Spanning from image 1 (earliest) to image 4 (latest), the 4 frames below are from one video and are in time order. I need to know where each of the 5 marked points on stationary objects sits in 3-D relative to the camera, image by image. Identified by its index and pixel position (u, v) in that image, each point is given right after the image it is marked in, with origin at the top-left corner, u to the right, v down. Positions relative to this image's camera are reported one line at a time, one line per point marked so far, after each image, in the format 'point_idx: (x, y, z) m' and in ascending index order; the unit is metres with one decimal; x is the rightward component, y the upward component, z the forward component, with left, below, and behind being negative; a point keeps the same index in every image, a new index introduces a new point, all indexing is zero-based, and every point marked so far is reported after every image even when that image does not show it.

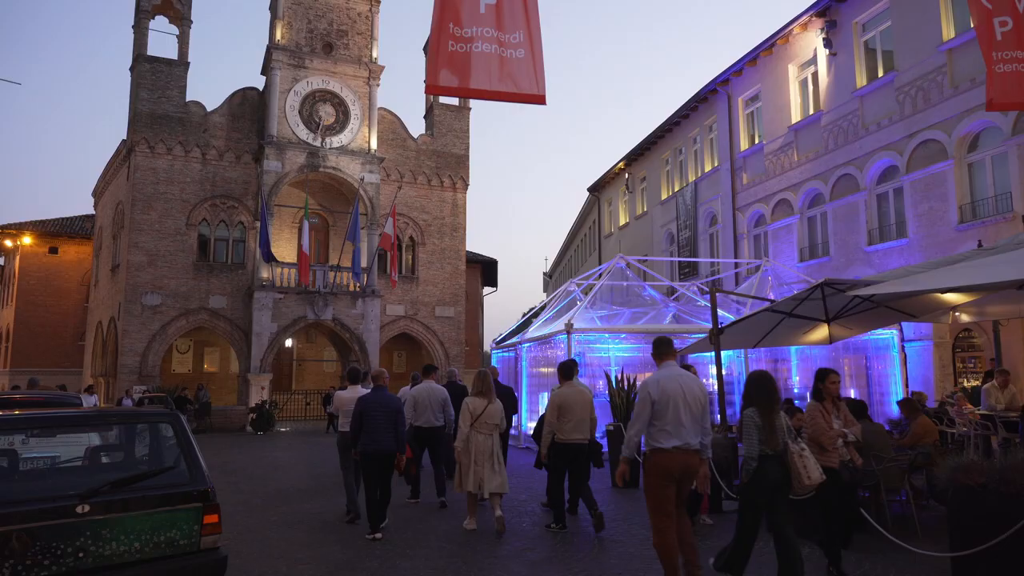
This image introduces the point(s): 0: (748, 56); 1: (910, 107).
0: (+6.4, +6.3, +19.4) m
1: (+8.0, +3.7, +14.4) m
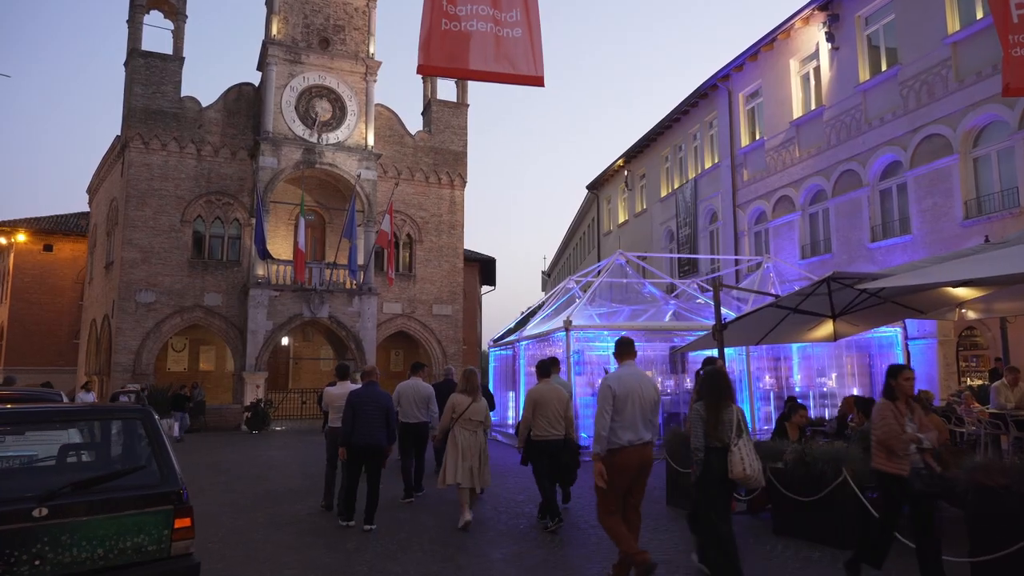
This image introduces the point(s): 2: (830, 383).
0: (+6.4, +6.4, +19.2) m
1: (+8.0, +3.7, +14.2) m
2: (+6.3, -1.9, +14.3) m
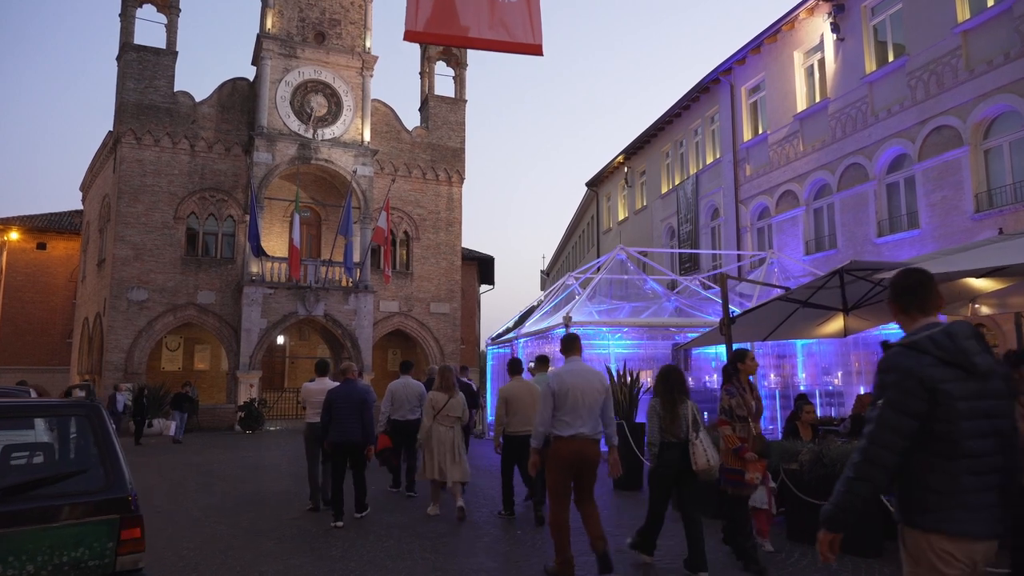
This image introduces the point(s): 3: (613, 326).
0: (+6.3, +6.5, +18.9) m
1: (+8.0, +3.8, +13.9) m
2: (+6.3, -1.8, +13.9) m
3: (+1.9, -0.7, +13.6) m
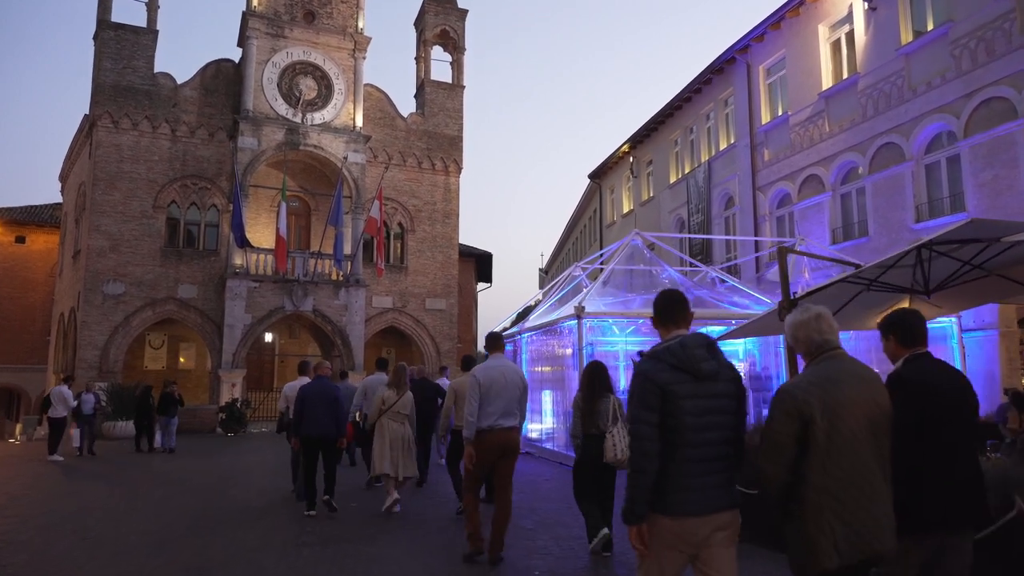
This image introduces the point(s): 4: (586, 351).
0: (+6.4, +6.6, +17.6) m
1: (+8.0, +4.0, +12.6) m
2: (+6.3, -1.6, +12.6) m
3: (+2.0, -0.5, +12.3) m
4: (+1.2, -1.1, +12.1) m
